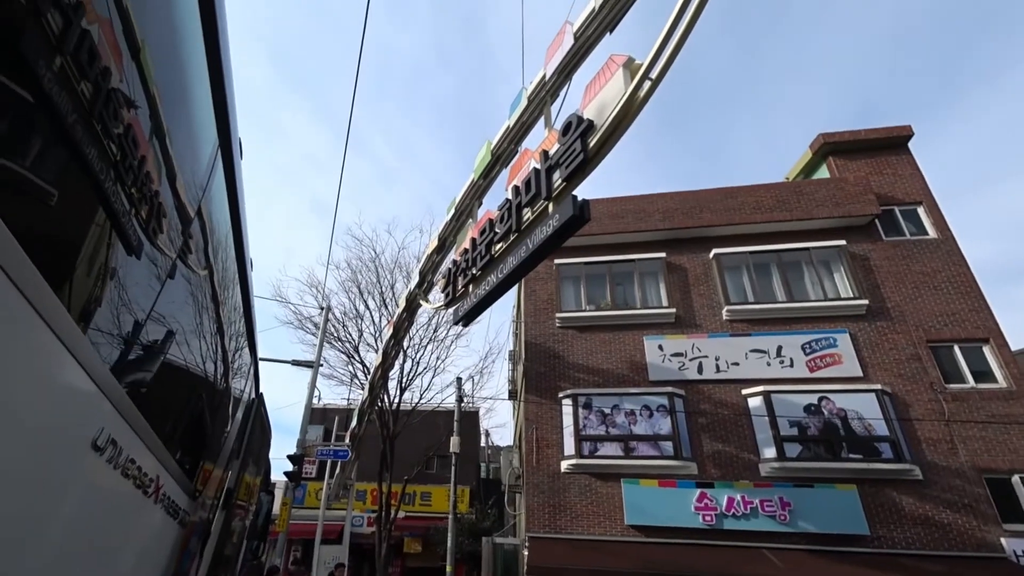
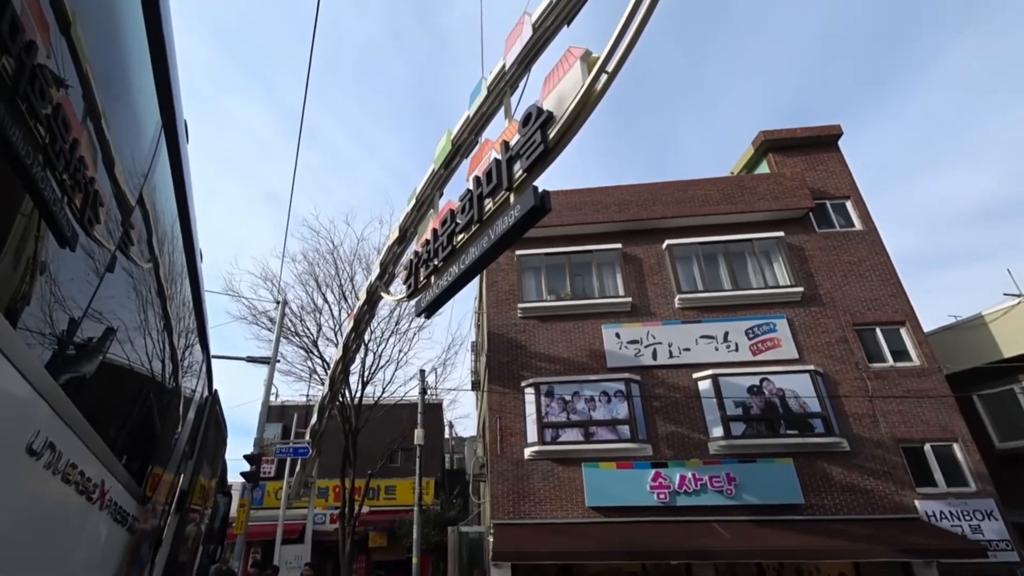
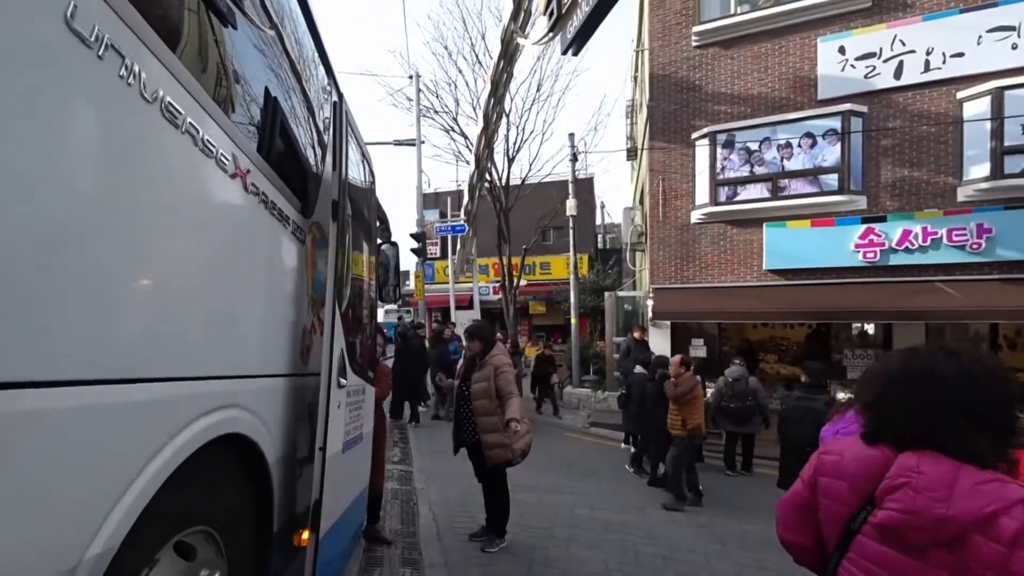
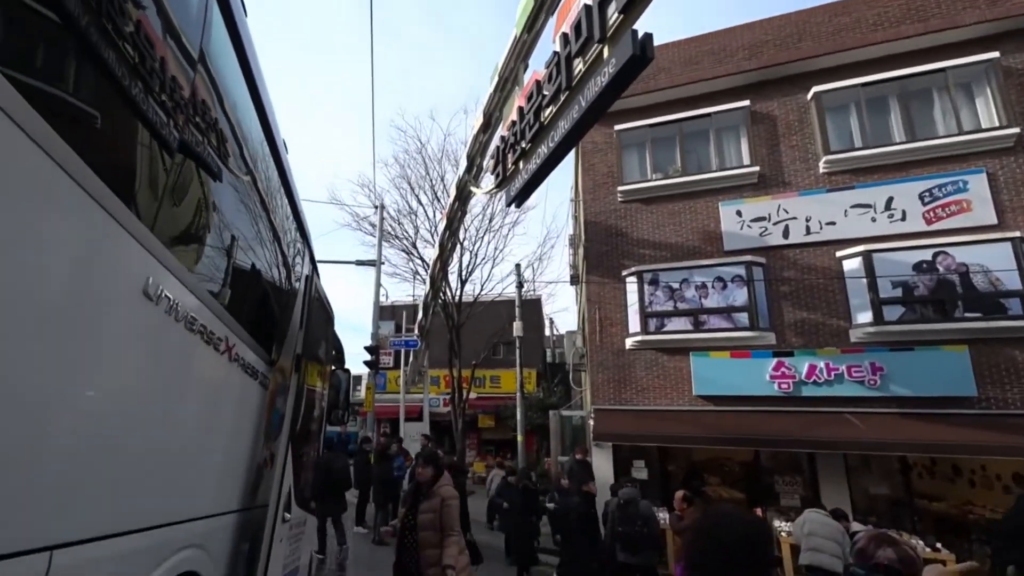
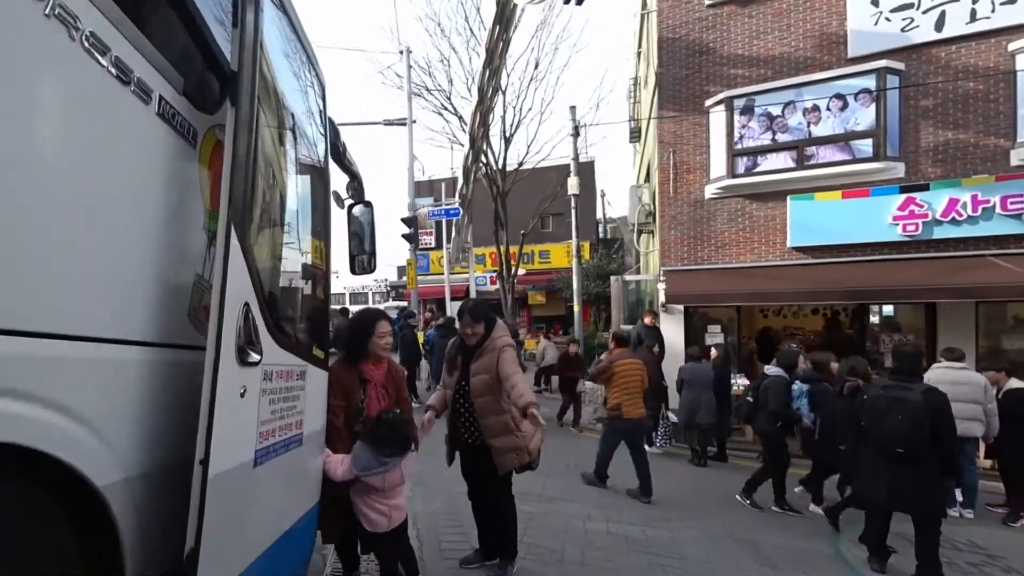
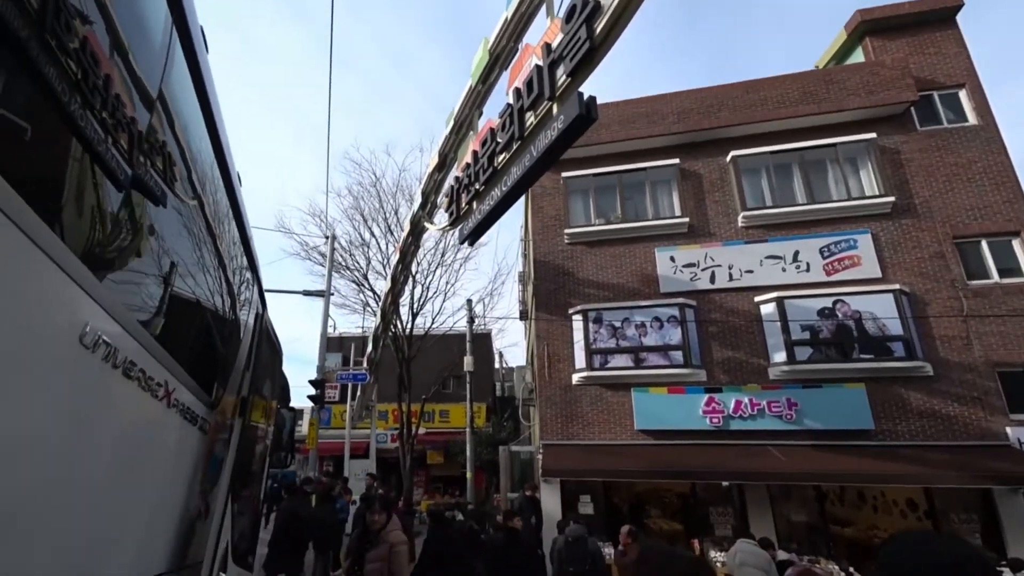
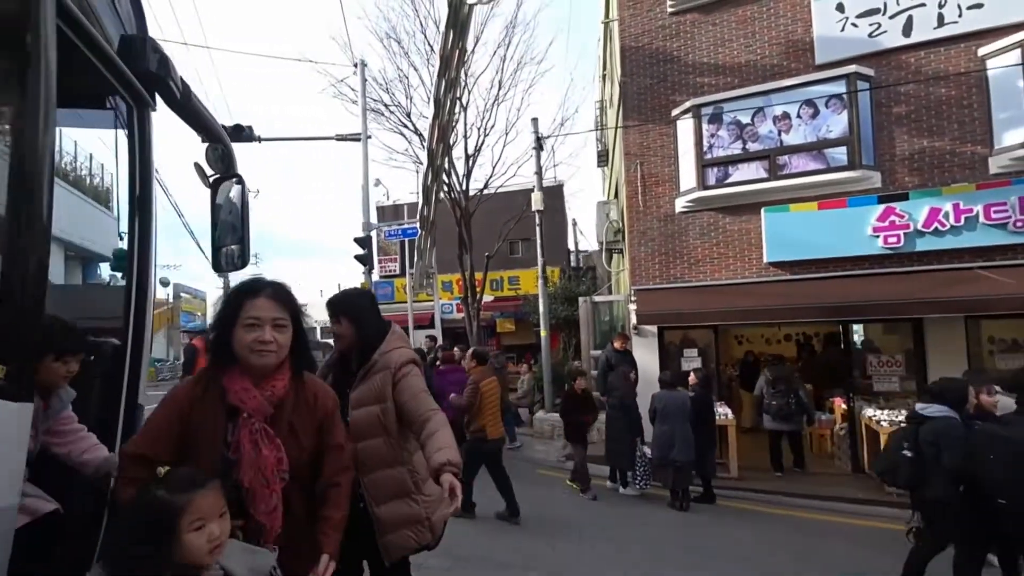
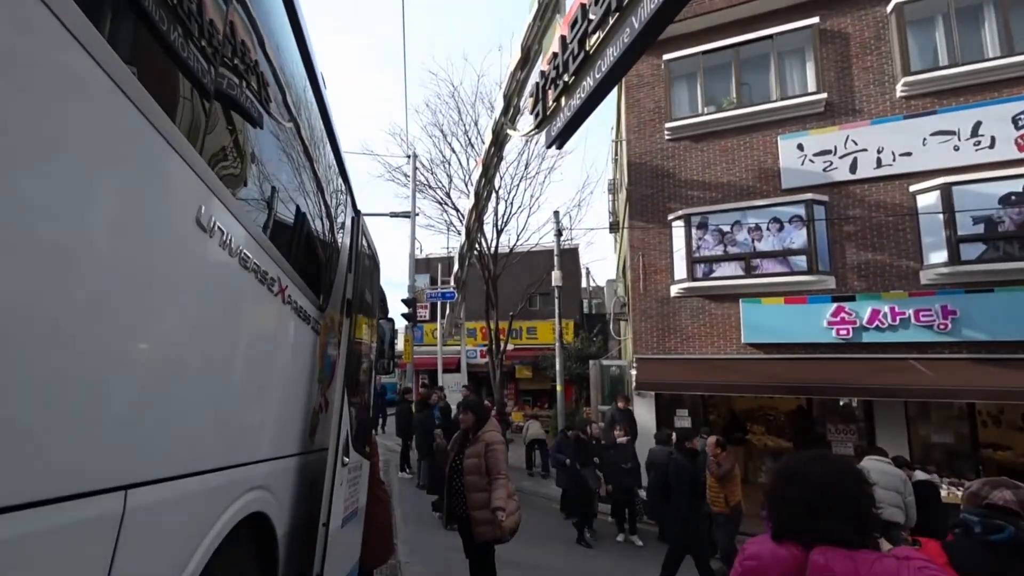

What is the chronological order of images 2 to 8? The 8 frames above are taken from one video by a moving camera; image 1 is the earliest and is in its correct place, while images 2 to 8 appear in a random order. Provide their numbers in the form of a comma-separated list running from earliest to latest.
2, 6, 4, 8, 3, 5, 7
